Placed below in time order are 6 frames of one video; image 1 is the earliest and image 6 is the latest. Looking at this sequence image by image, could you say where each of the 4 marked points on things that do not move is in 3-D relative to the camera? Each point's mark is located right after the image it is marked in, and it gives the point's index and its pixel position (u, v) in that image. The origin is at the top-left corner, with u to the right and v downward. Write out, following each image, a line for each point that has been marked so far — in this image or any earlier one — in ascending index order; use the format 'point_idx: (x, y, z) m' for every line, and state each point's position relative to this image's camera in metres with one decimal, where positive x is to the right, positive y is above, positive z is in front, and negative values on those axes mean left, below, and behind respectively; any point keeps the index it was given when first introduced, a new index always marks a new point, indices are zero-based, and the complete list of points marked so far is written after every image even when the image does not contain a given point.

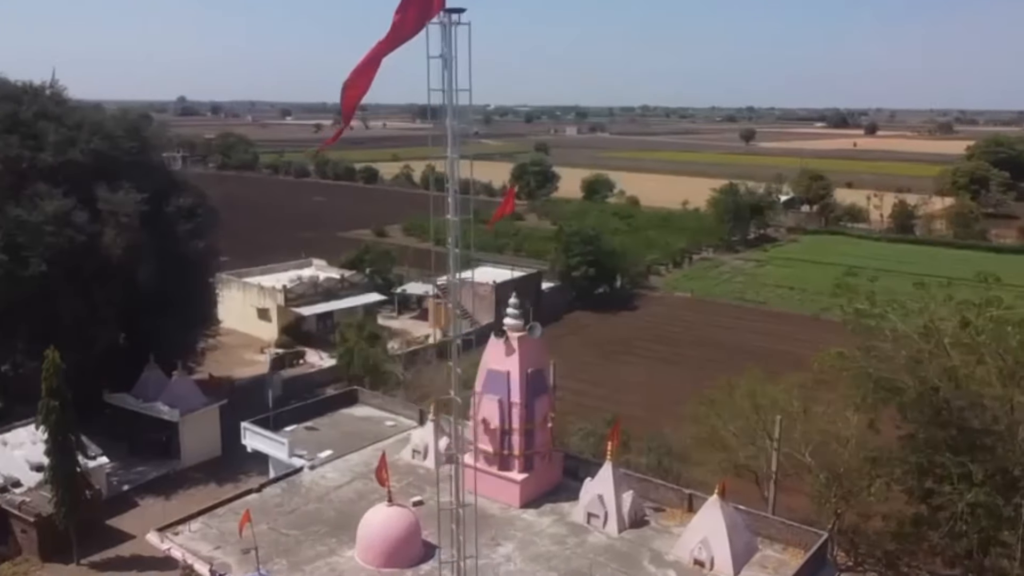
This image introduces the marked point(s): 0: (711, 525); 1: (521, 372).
0: (+3.3, -3.9, +13.9) m
1: (+0.2, -1.6, +15.7) m
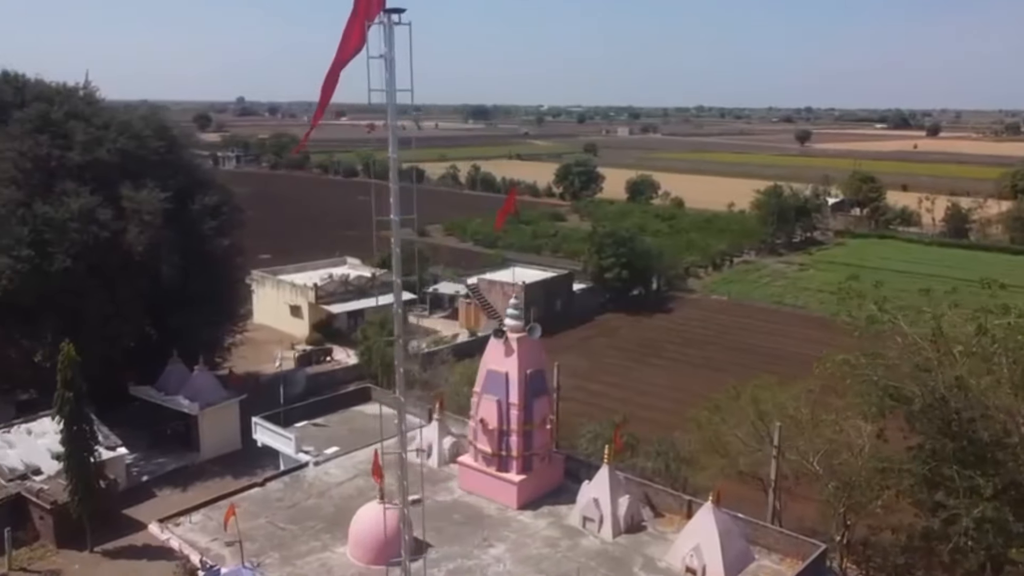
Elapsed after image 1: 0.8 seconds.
0: (+3.1, -3.9, +13.7) m
1: (+0.1, -1.6, +15.7) m
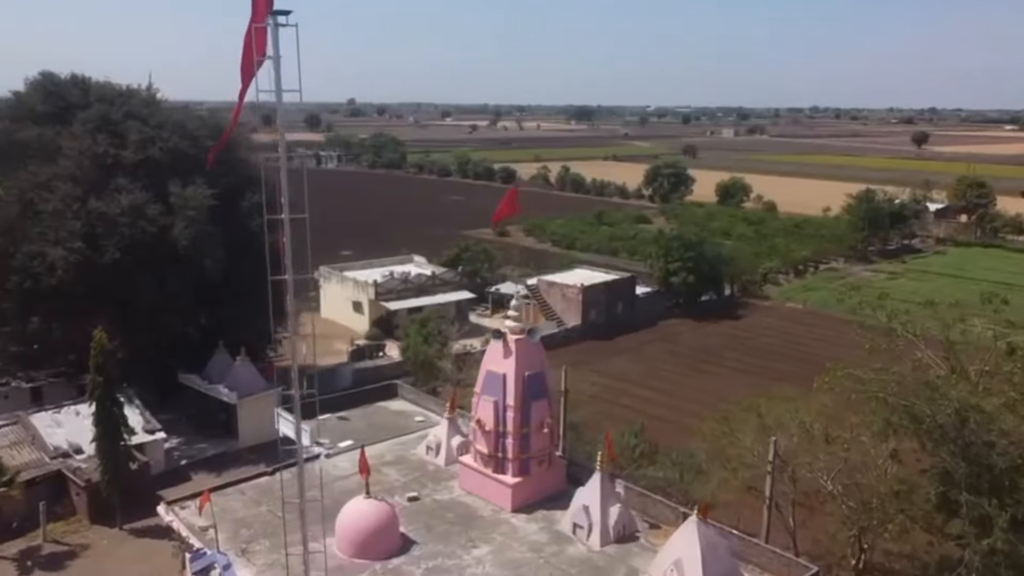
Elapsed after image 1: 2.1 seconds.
0: (+2.7, -4.0, +13.2) m
1: (+0.1, -1.6, +15.6) m
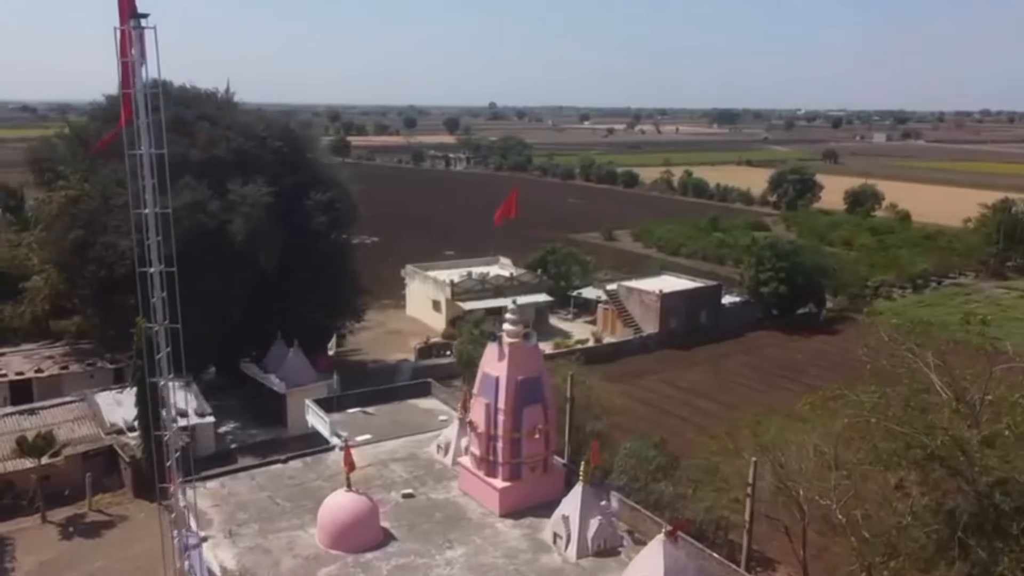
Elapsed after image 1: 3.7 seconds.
0: (+2.1, -4.2, +12.7) m
1: (0.0, -1.7, +15.5) m
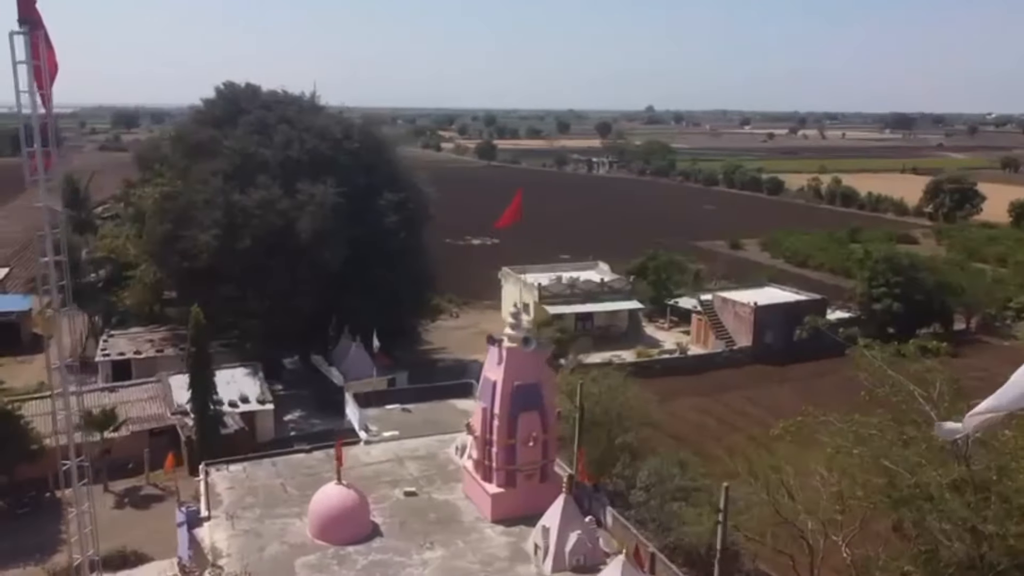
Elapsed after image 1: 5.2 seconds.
0: (+1.4, -4.3, +12.2) m
1: (-0.1, -1.7, +15.3) m
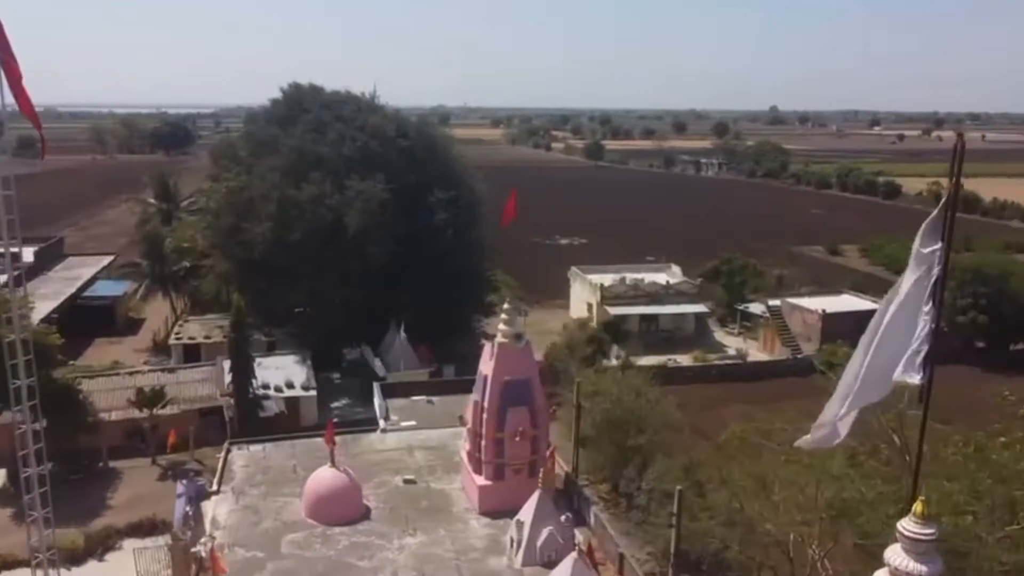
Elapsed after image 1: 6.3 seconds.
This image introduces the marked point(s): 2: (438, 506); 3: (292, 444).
0: (+0.7, -4.3, +12.2) m
1: (-0.3, -1.7, +15.5) m
2: (-1.4, -4.1, +16.0) m
3: (-4.9, -3.5, +18.9) m
